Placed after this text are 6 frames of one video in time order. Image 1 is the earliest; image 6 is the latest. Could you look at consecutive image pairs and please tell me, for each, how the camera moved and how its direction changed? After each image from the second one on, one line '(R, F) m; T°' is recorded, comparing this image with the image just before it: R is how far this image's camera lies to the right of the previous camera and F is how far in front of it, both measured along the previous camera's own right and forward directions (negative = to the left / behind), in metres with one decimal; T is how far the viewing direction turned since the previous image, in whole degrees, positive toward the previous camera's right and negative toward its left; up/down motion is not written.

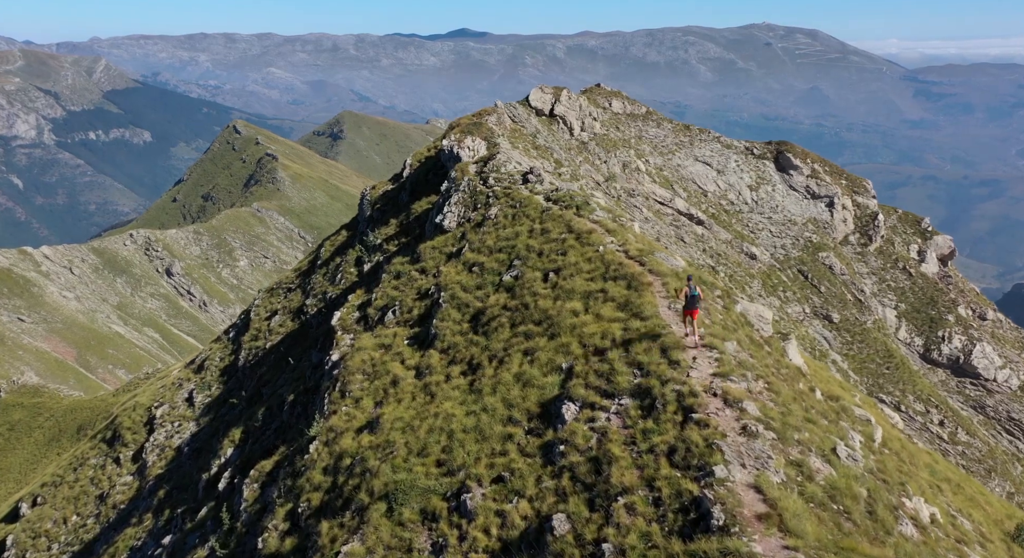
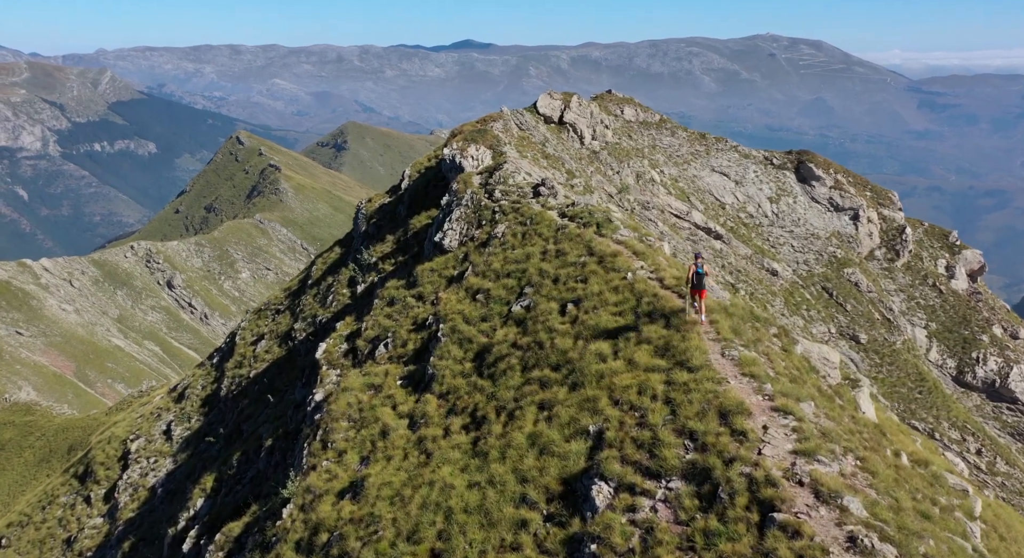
(-0.3, +6.3) m; 0°
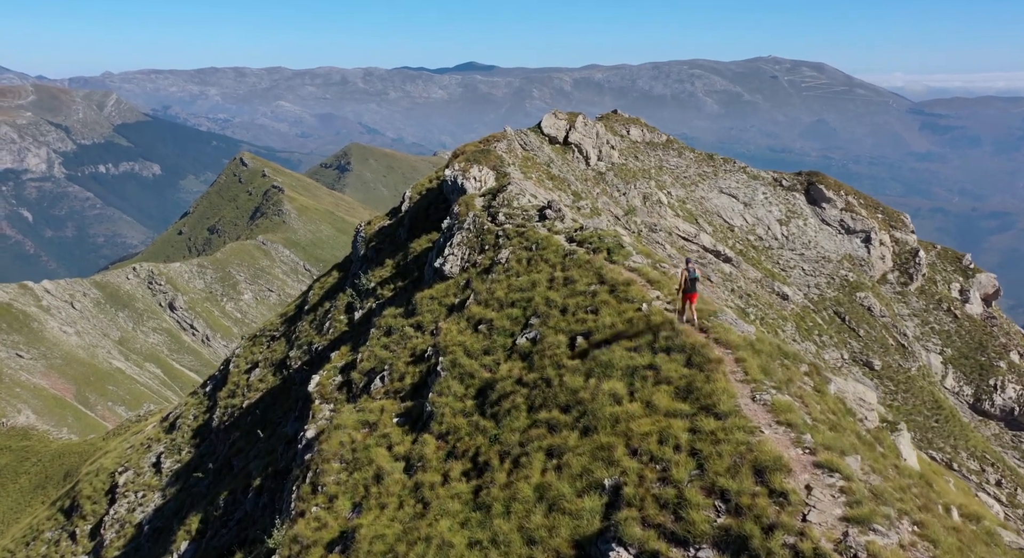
(-0.1, +2.6) m; 0°
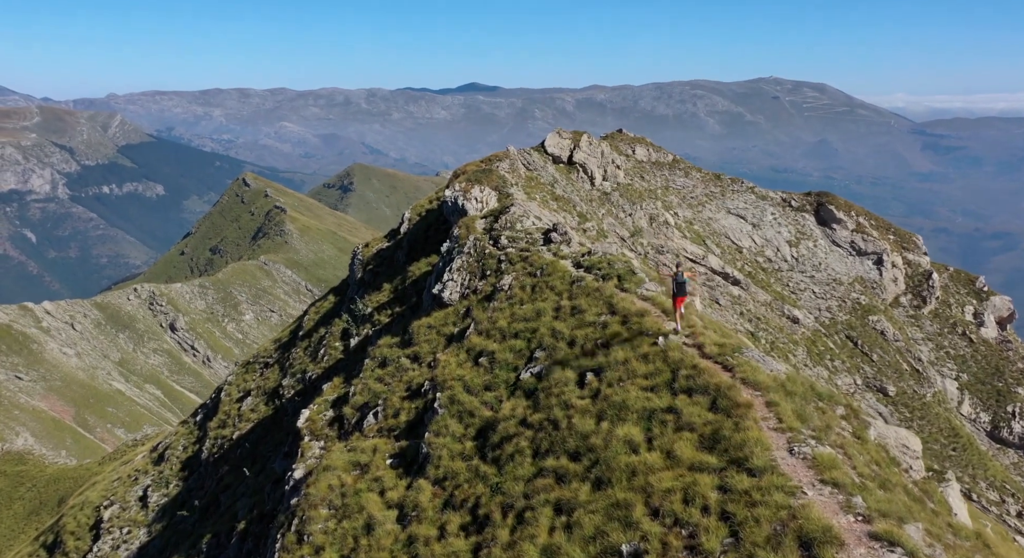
(0.0, +2.6) m; 0°
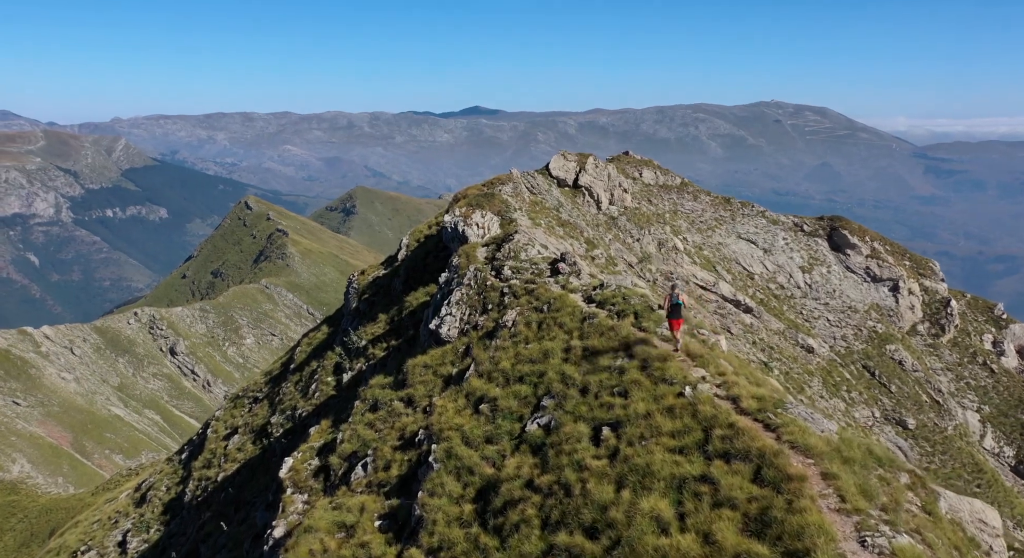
(-0.1, +3.6) m; 0°
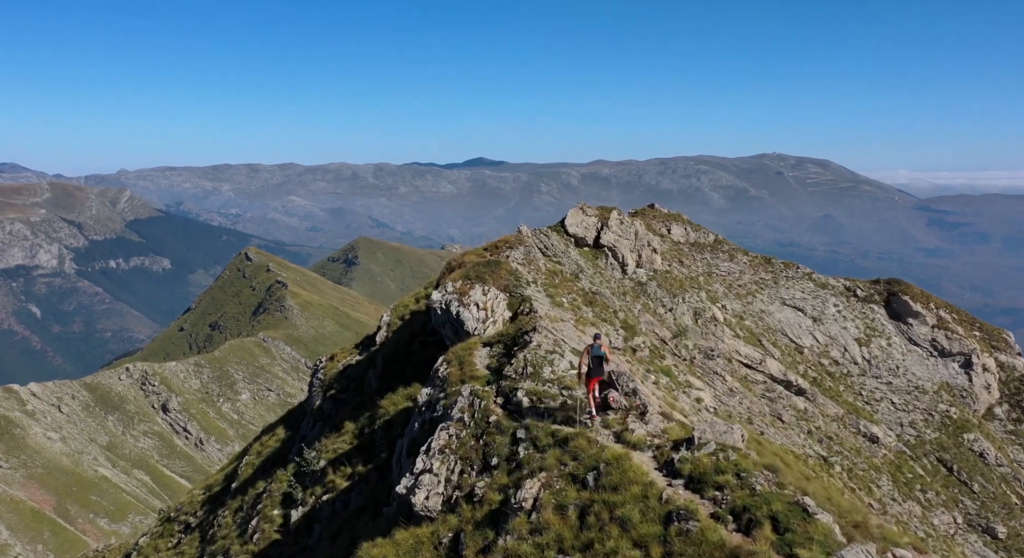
(-0.4, +14.4) m; 0°
